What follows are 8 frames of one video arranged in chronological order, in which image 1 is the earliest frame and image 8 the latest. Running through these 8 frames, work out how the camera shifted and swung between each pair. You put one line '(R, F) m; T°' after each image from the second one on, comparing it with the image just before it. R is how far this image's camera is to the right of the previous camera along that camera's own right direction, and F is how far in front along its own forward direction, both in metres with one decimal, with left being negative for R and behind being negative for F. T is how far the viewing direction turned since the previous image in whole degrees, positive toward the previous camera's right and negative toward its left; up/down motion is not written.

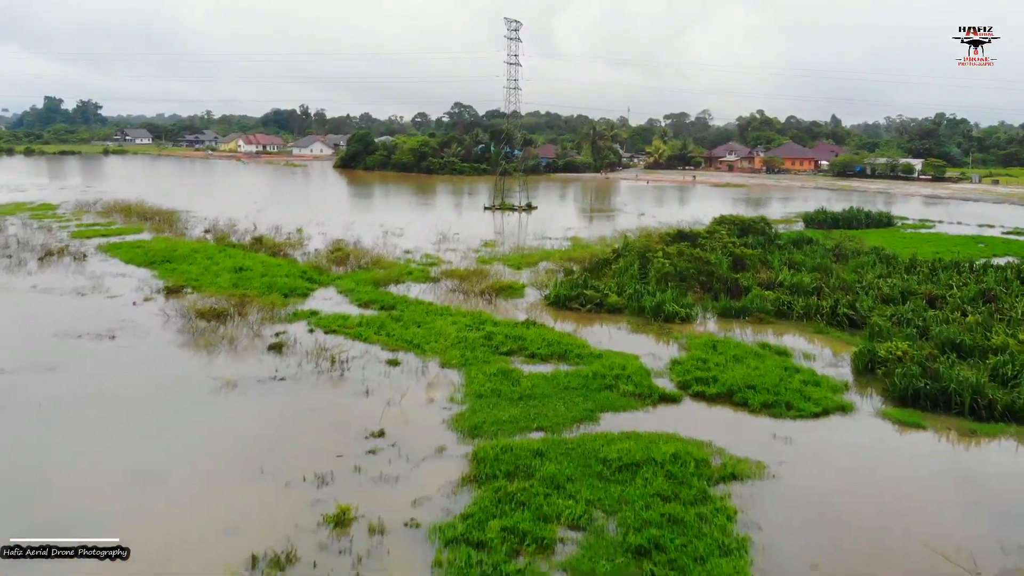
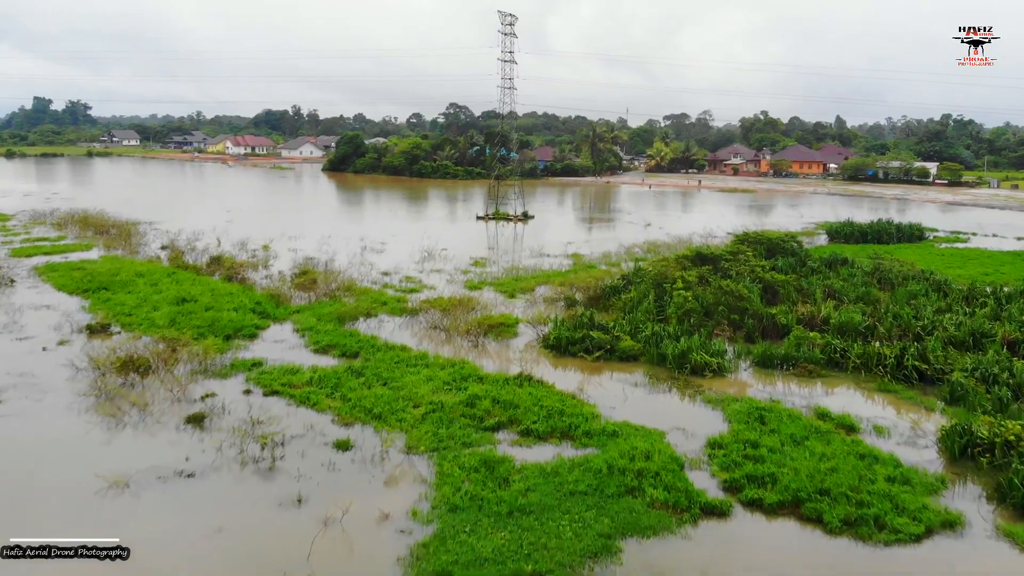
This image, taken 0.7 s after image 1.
(+0.1, +3.2) m; 0°
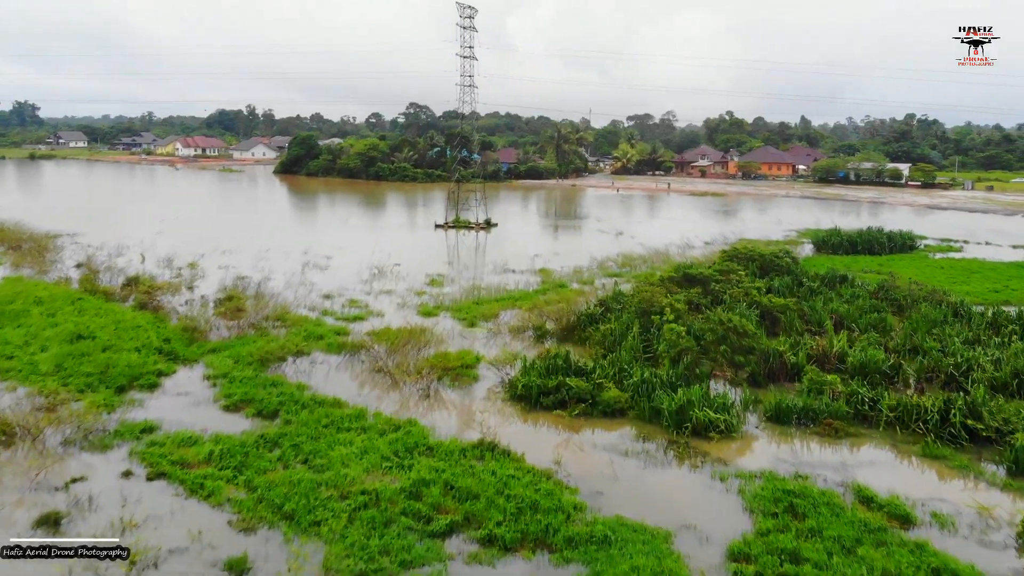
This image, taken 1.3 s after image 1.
(+0.1, +2.7) m; +2°
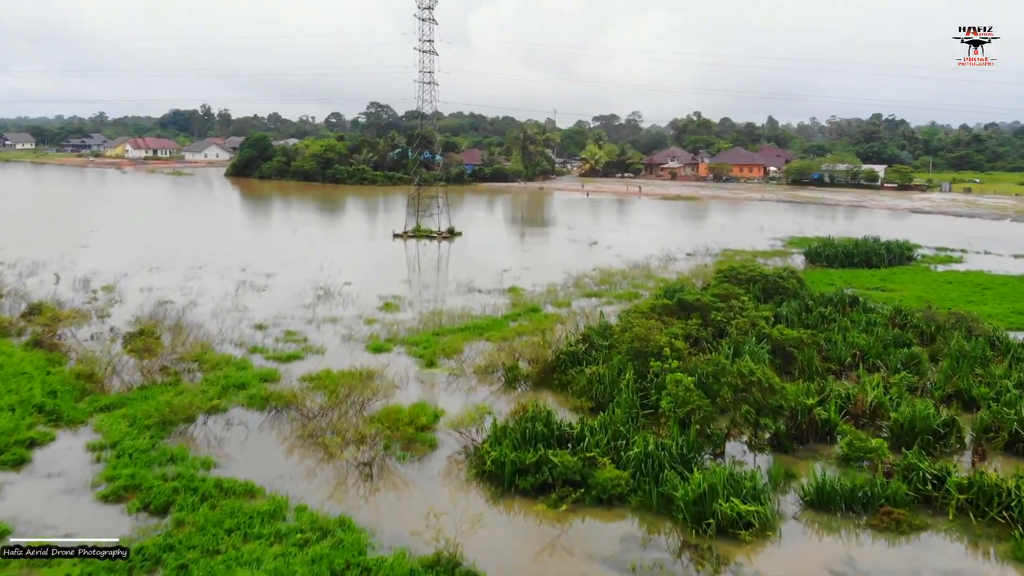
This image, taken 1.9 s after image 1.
(0.0, +2.7) m; +2°
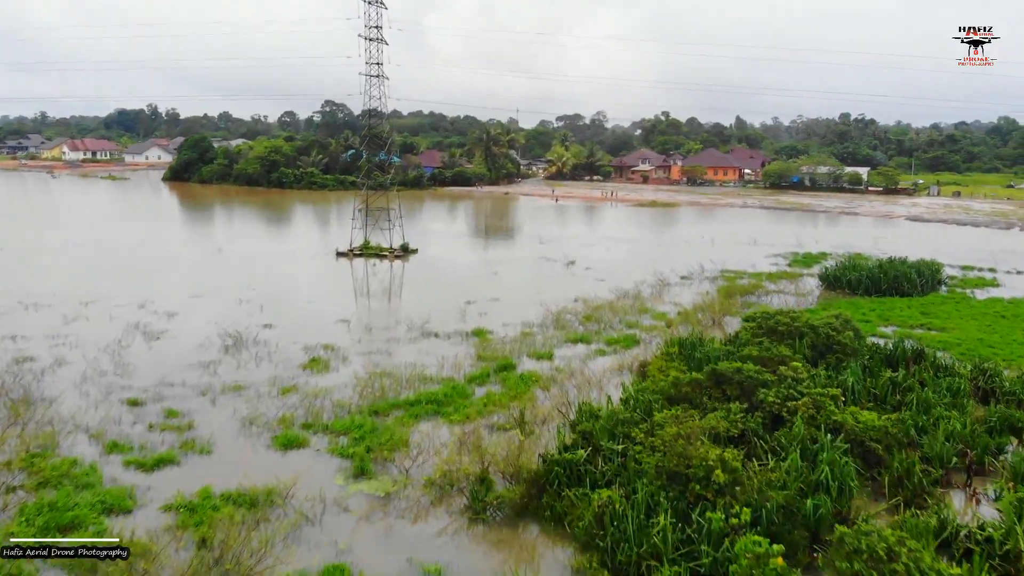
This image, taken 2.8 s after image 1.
(0.0, +4.2) m; +2°
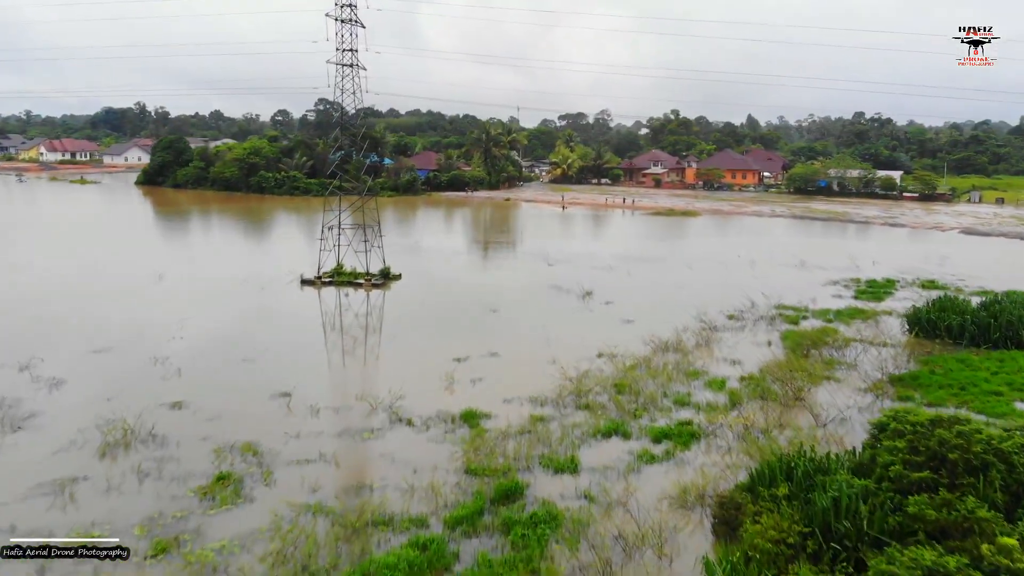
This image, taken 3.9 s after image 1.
(-0.1, +4.7) m; 0°
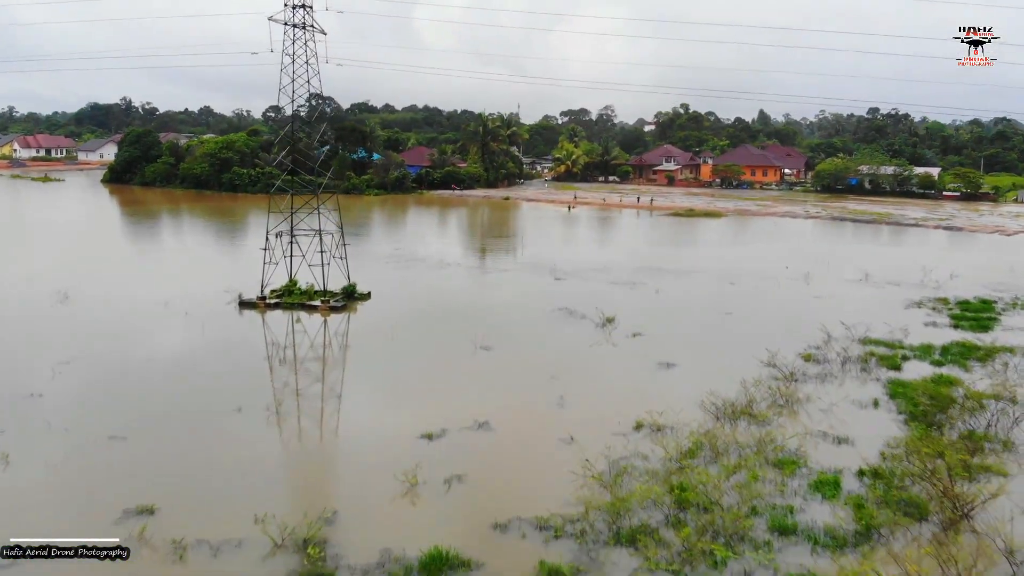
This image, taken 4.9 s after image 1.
(0.0, +4.8) m; 0°
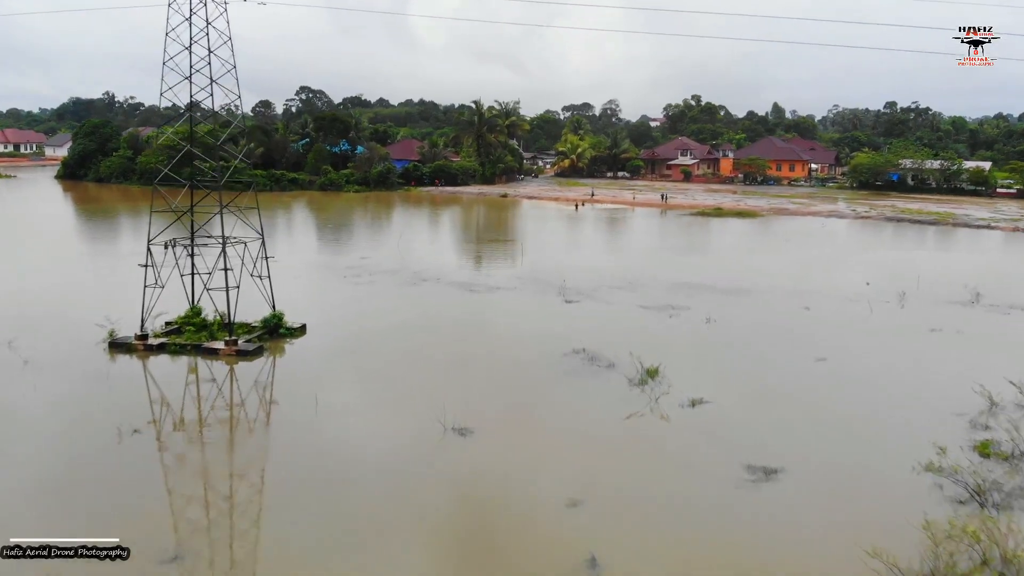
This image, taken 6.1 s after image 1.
(+0.1, +5.3) m; 0°
